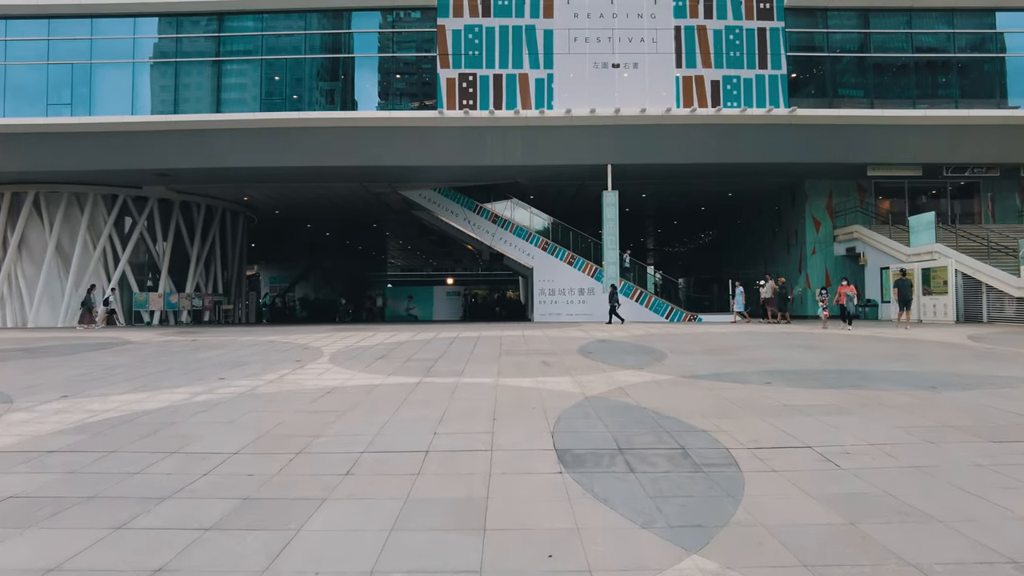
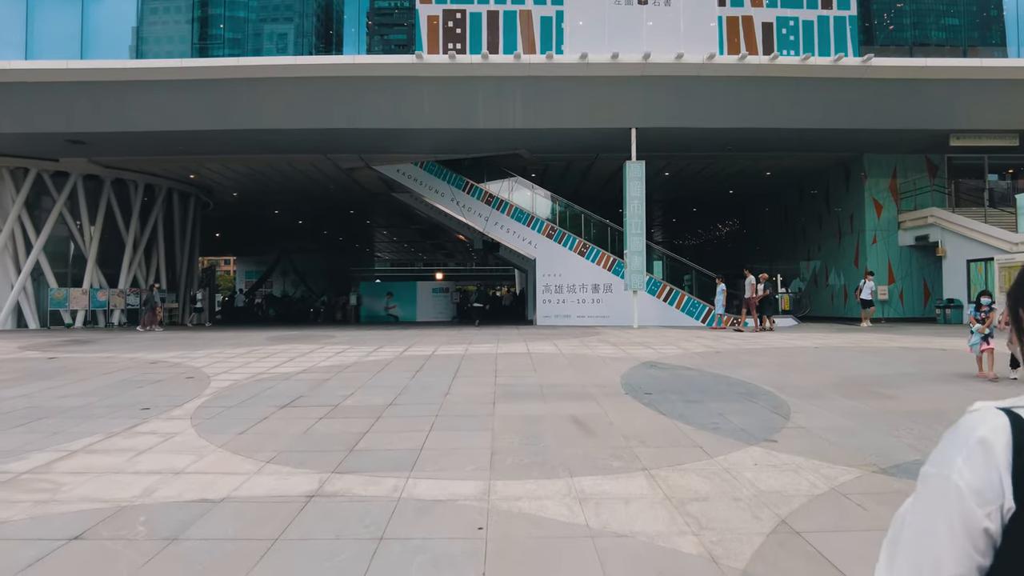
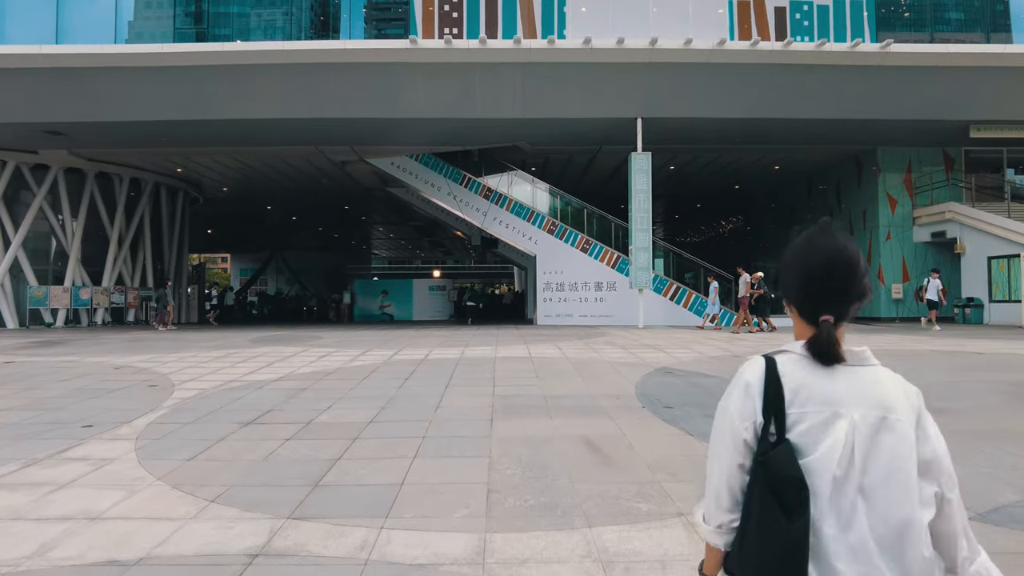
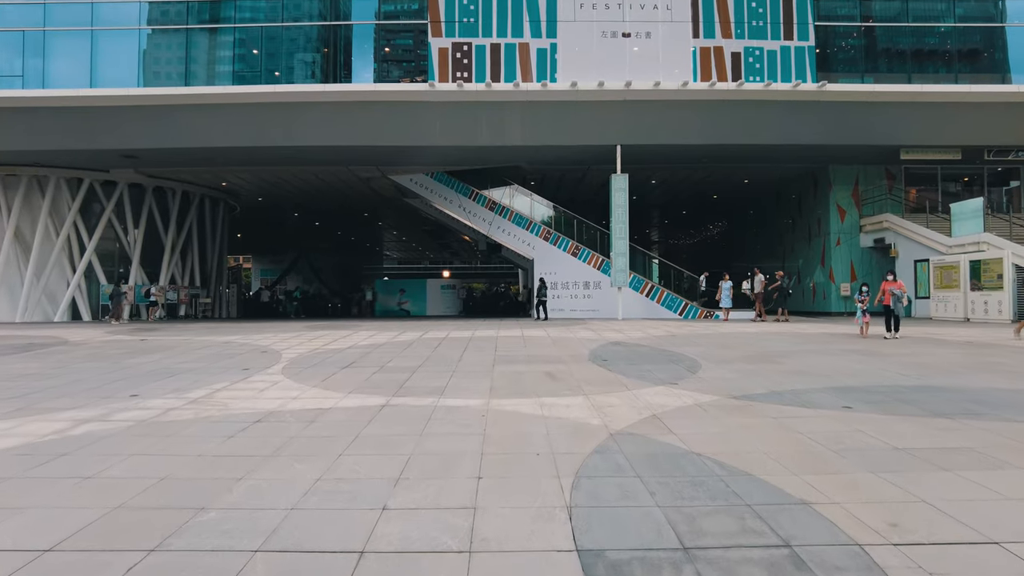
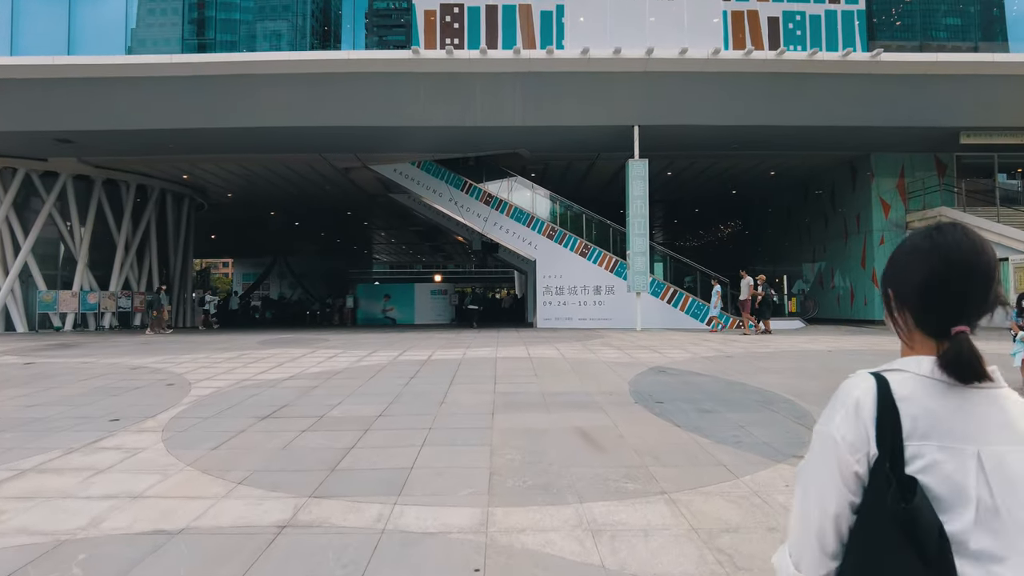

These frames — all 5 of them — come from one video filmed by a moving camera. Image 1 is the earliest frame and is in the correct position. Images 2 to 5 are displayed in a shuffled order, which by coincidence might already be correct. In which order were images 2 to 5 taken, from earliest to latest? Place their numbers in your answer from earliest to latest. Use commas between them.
4, 2, 5, 3
